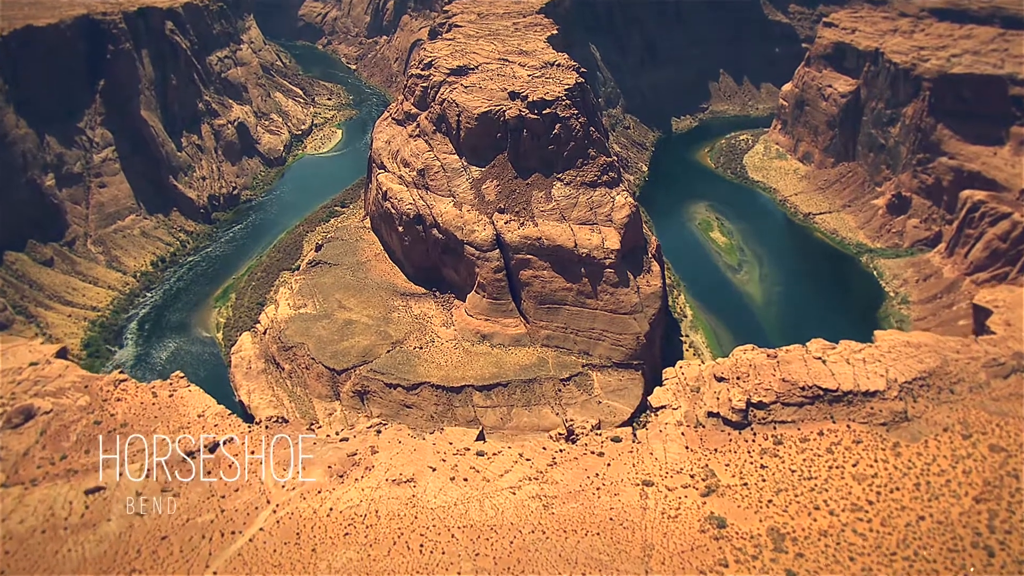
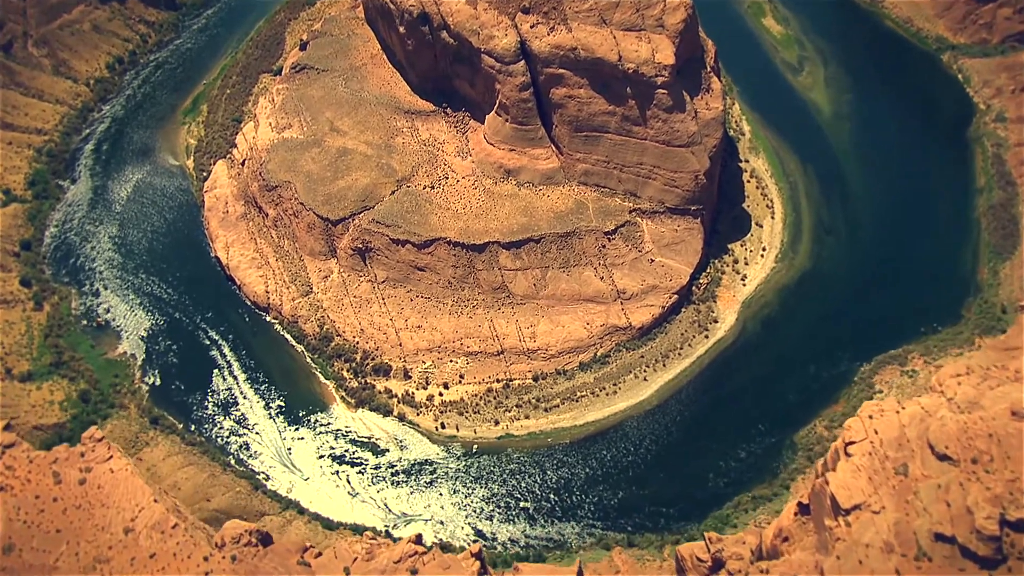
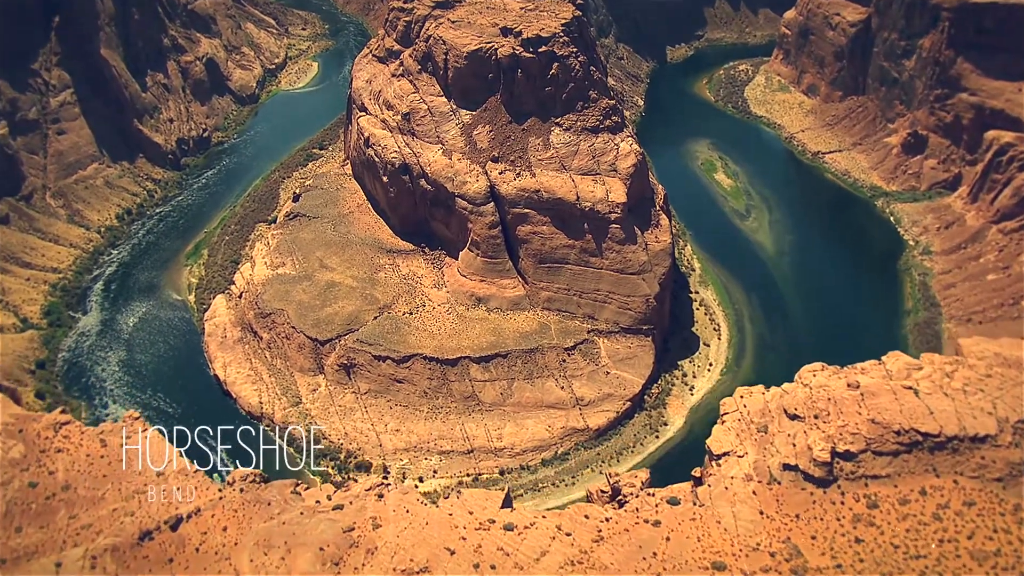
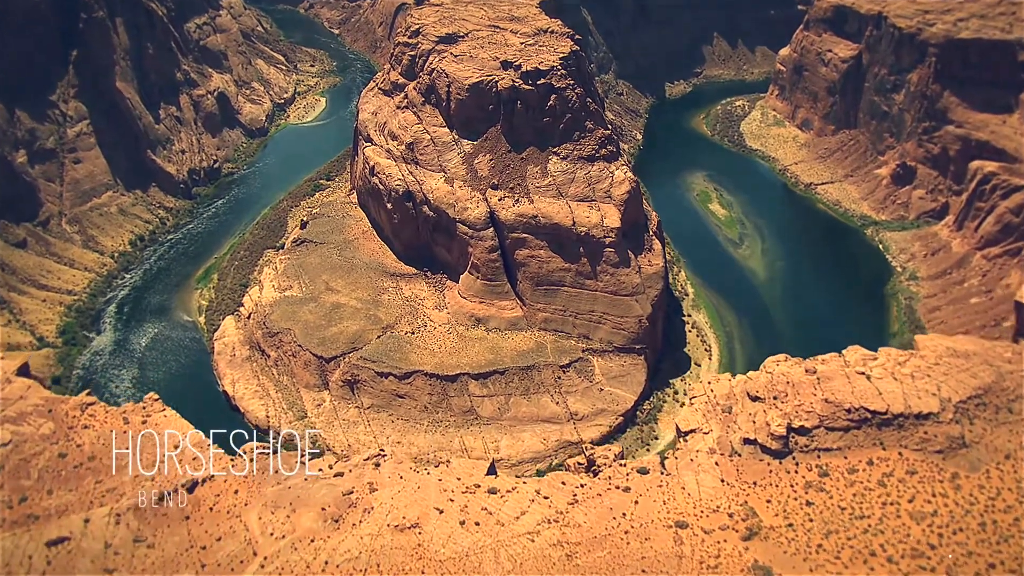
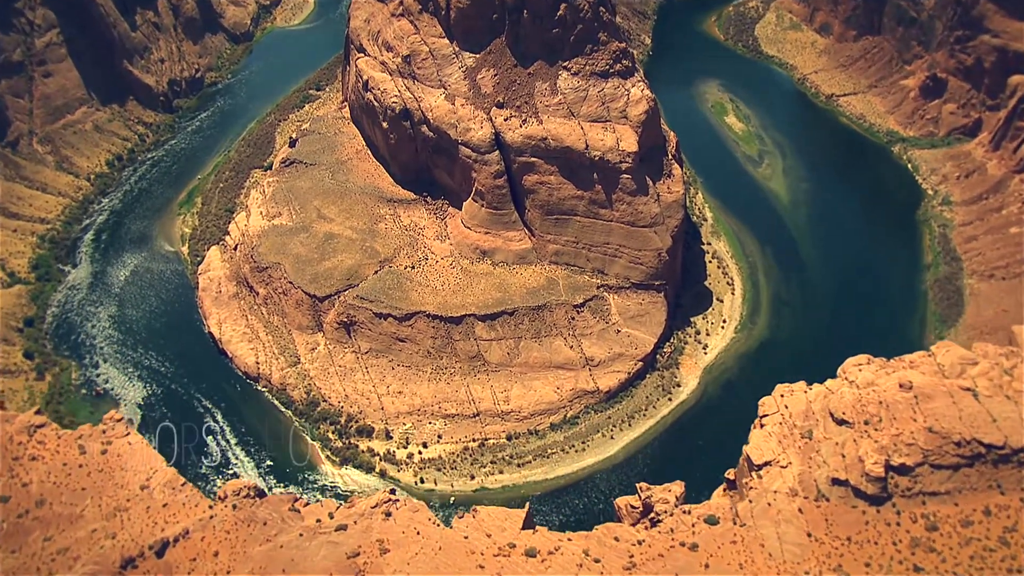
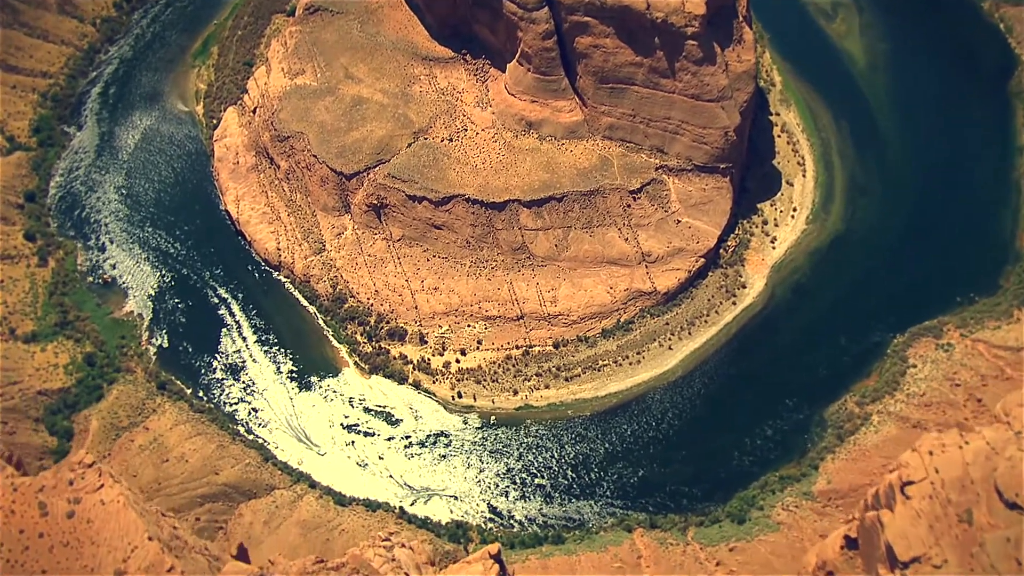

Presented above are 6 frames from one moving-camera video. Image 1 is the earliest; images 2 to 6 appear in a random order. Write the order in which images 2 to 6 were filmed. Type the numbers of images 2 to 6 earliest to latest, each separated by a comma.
4, 3, 5, 2, 6
